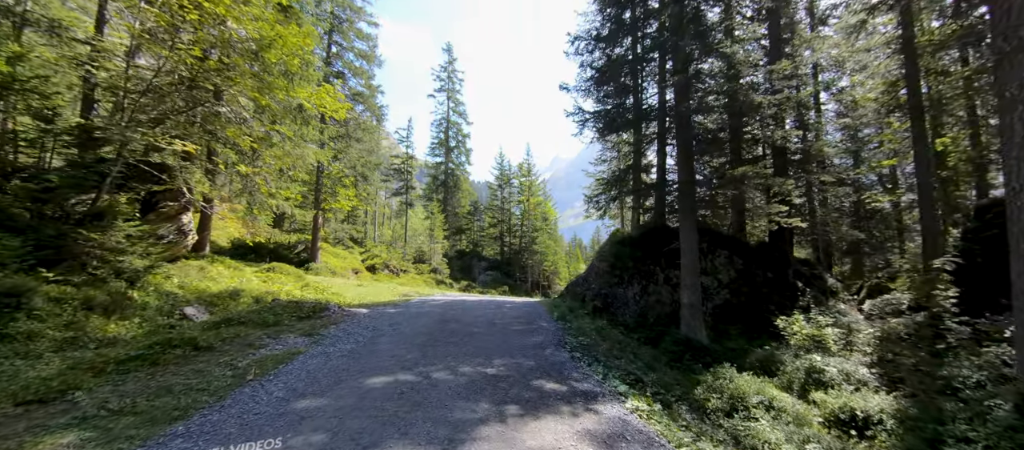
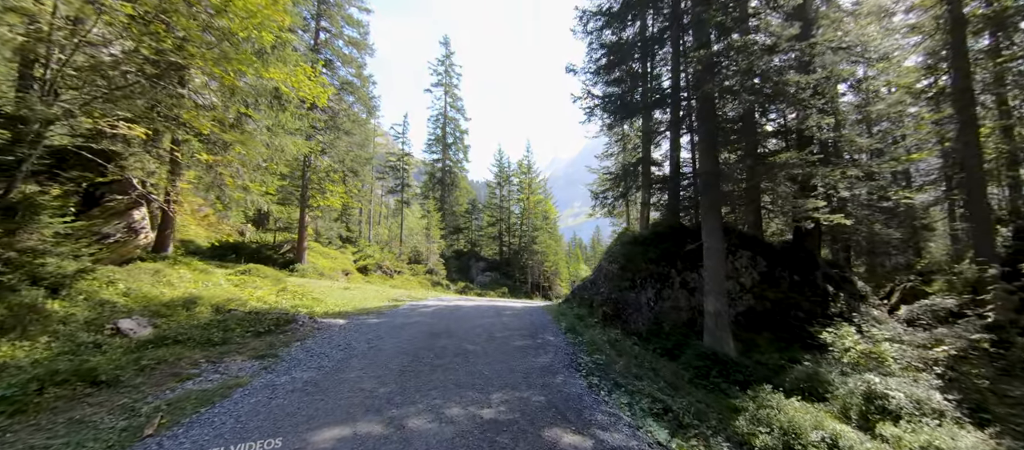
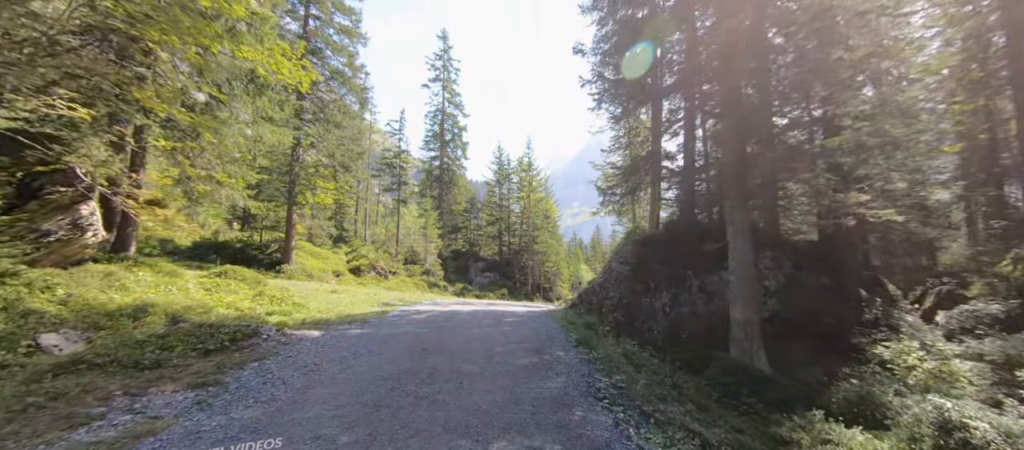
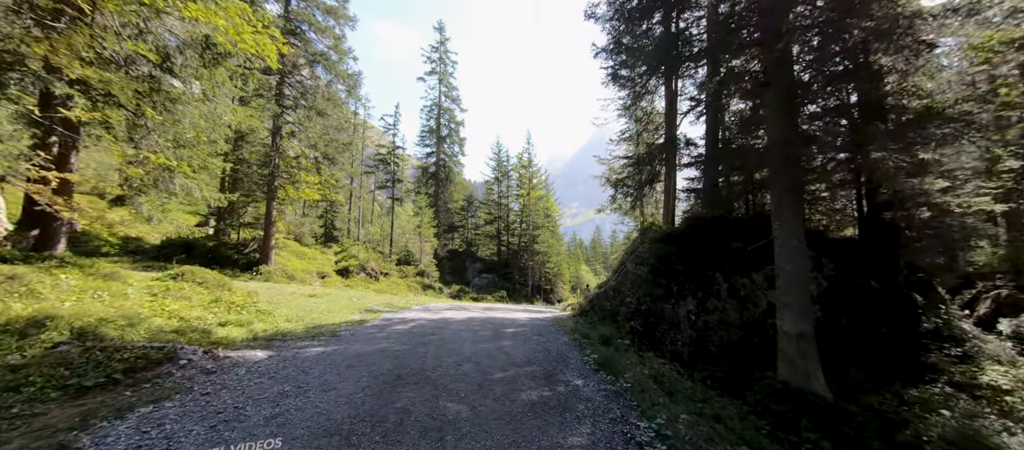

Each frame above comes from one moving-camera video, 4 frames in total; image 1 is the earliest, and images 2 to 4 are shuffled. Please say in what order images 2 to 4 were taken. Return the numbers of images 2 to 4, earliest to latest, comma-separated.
2, 3, 4
